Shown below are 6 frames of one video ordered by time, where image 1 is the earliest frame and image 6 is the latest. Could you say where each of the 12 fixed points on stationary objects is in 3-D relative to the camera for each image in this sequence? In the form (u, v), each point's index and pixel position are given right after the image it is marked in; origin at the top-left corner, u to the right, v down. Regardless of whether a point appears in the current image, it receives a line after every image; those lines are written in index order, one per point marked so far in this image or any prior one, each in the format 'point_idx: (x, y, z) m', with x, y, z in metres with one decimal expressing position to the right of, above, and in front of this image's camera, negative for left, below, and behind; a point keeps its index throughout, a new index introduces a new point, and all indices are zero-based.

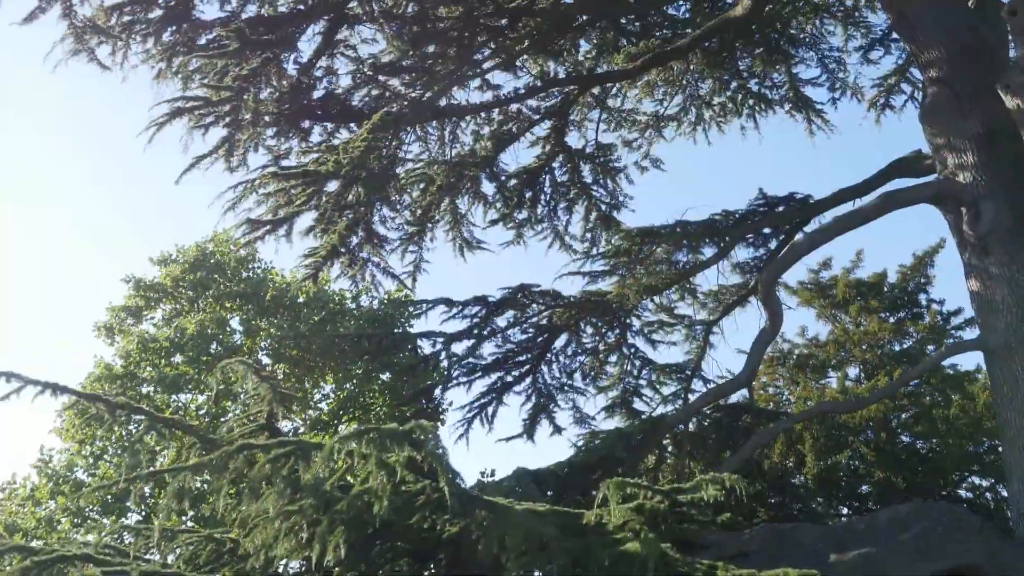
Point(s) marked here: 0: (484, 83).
0: (-0.3, +2.0, +10.9) m
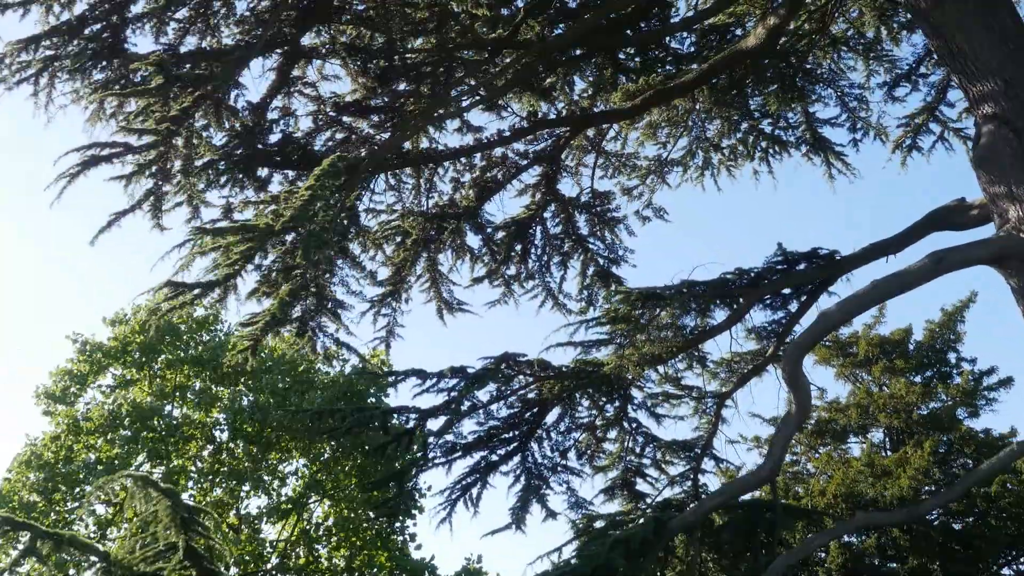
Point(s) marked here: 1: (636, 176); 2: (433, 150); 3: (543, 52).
0: (-0.4, +1.4, +9.7) m
1: (+1.2, +1.1, +10.9) m
2: (-0.7, +1.2, +9.8) m
3: (+0.2, +1.9, +9.1) m
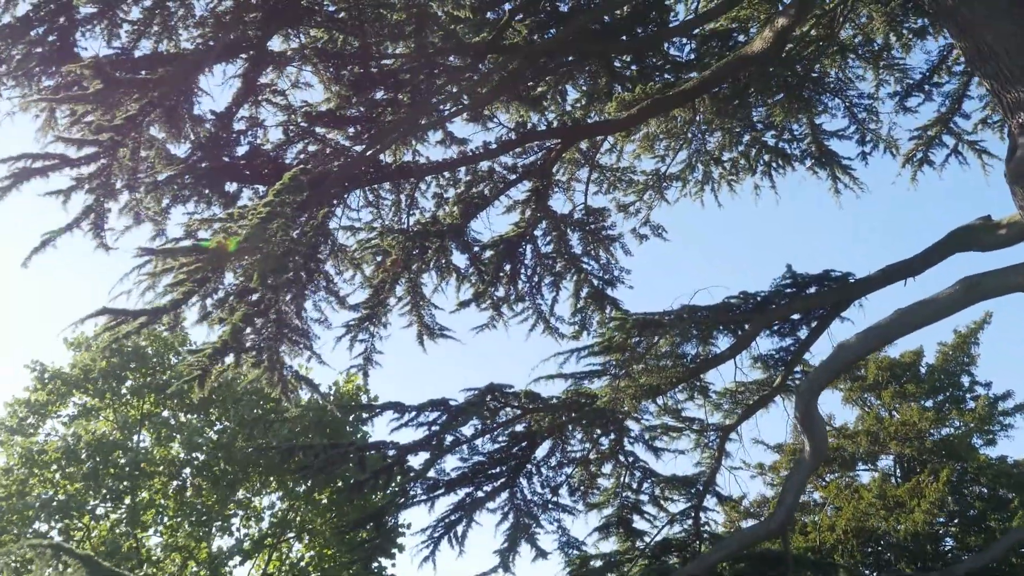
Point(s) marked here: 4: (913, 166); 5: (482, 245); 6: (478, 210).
0: (-0.5, +1.2, +9.0) m
1: (+1.1, +0.9, +10.2) m
2: (-0.8, +1.0, +9.1) m
3: (+0.1, +1.7, +8.5) m
4: (+4.3, +1.3, +12.0) m
5: (-0.3, +0.4, +10.4) m
6: (-0.3, +0.7, +9.8) m
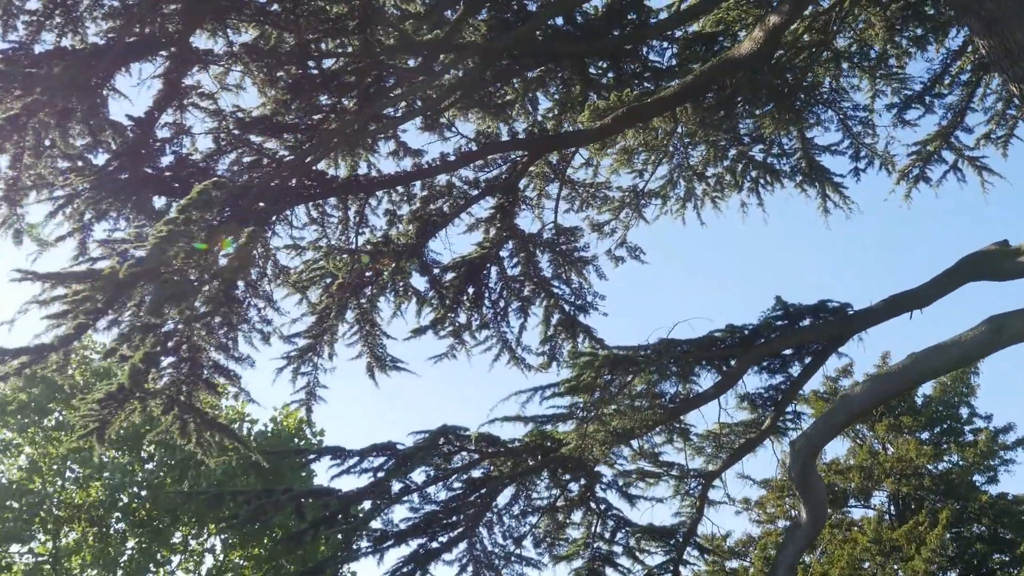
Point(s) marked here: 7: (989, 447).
0: (-0.8, +1.0, +8.1) m
1: (+0.8, +0.6, +9.3) m
2: (-1.1, +0.8, +8.2) m
3: (-0.1, +1.5, +7.5) m
4: (+4.0, +1.0, +11.1) m
5: (-0.6, +0.2, +9.5) m
6: (-0.6, +0.5, +8.8) m
7: (+5.5, -1.9, +13.1) m
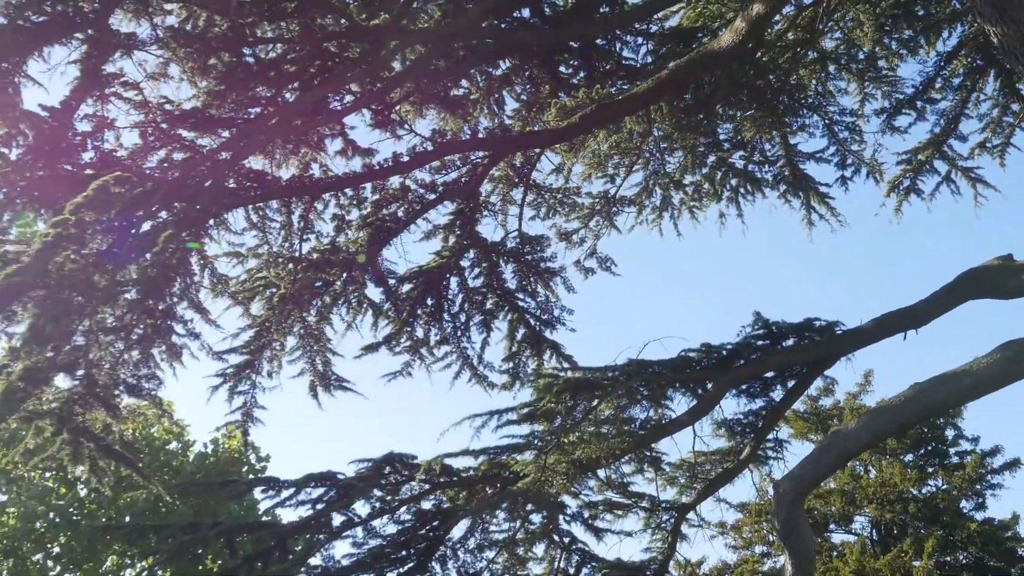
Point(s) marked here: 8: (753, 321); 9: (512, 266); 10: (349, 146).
0: (-1.1, +0.9, +7.4) m
1: (+0.5, +0.5, +8.6) m
2: (-1.3, +0.7, +7.5) m
3: (-0.4, +1.5, +6.9) m
4: (+3.6, +0.9, +10.5) m
5: (-0.9, +0.1, +8.8) m
6: (-0.9, +0.4, +8.1) m
7: (+5.1, -2.0, +12.5) m
8: (+1.5, -0.2, +6.8) m
9: (0.0, +0.2, +8.9) m
10: (-1.1, +0.9, +7.4) m
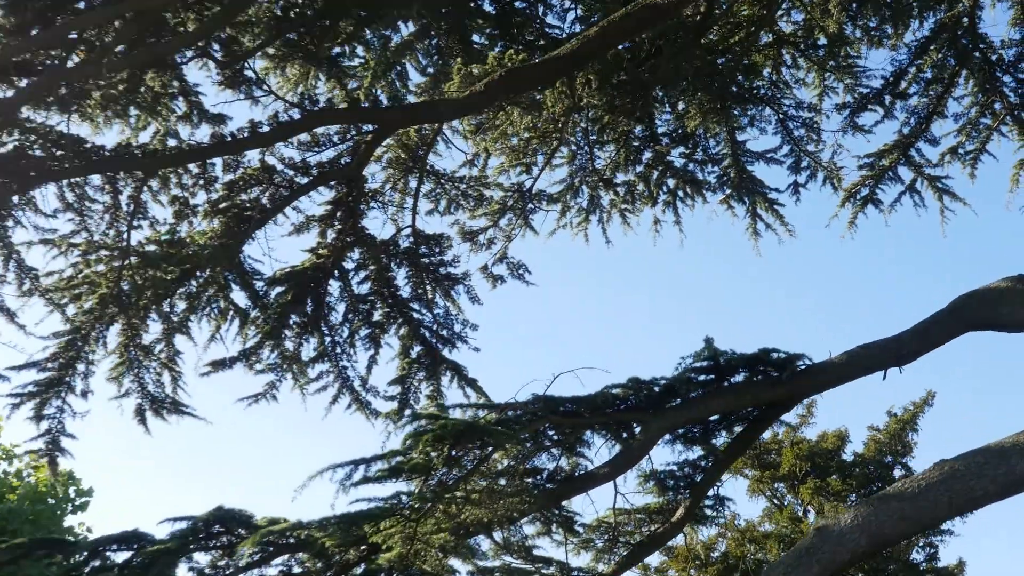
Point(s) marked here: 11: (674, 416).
0: (-1.6, +0.9, +5.8) m
1: (-0.2, +0.5, +7.2) m
2: (-1.9, +0.7, +5.9) m
3: (-0.9, +1.4, +5.3) m
4: (+2.8, +0.7, +9.2) m
5: (-1.6, +0.1, +7.2) m
6: (-1.5, +0.4, +6.6) m
7: (+4.1, -2.3, +11.2) m
8: (+0.9, -0.3, +5.3) m
9: (-0.7, +0.1, +7.4) m
10: (-1.7, +0.9, +5.8) m
11: (+0.7, -0.6, +5.2) m
